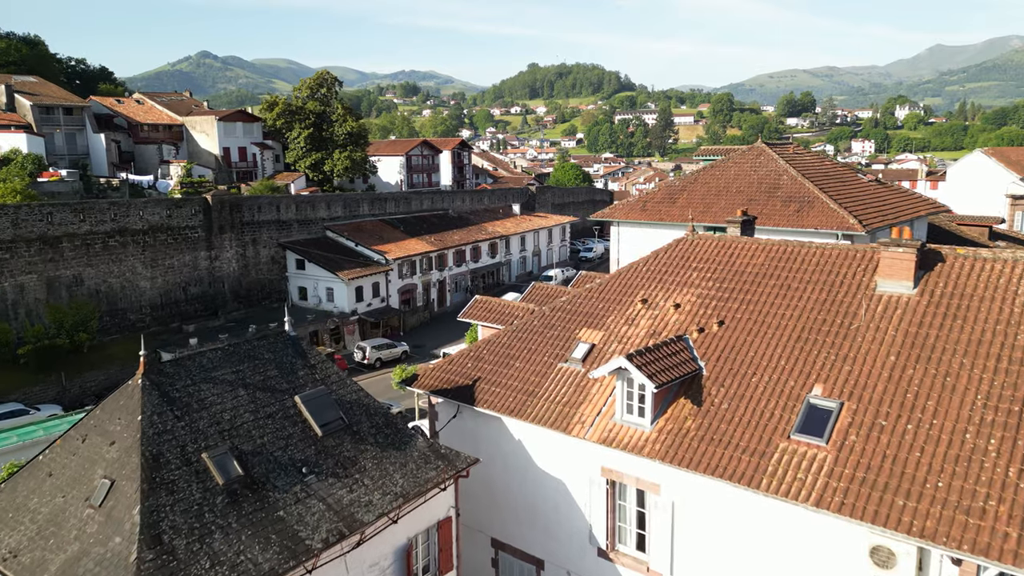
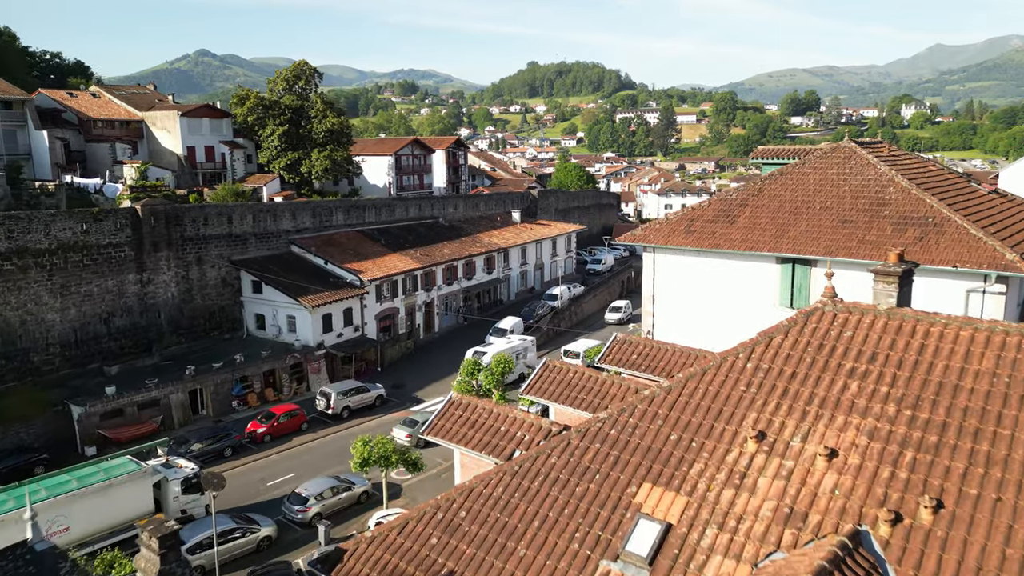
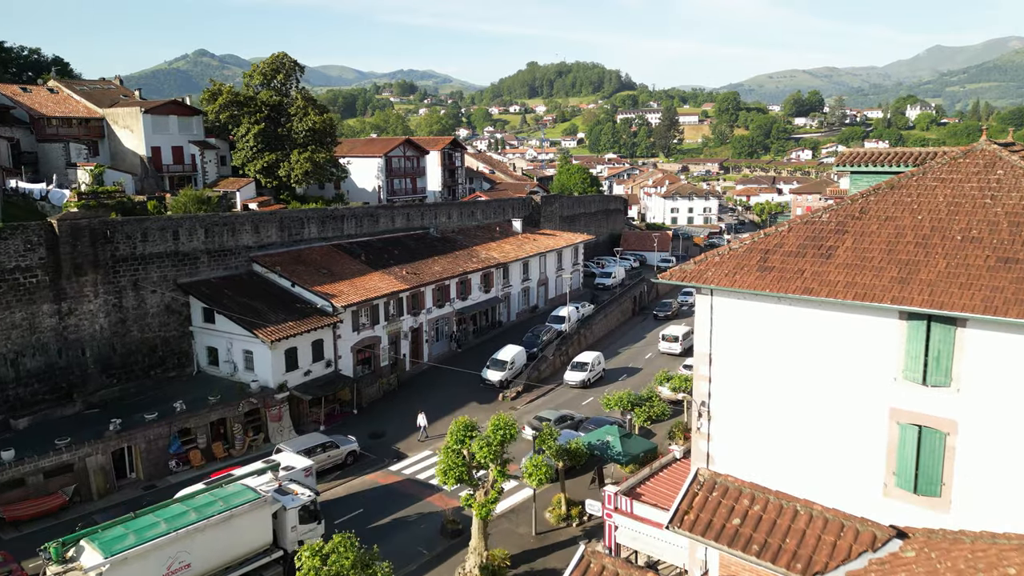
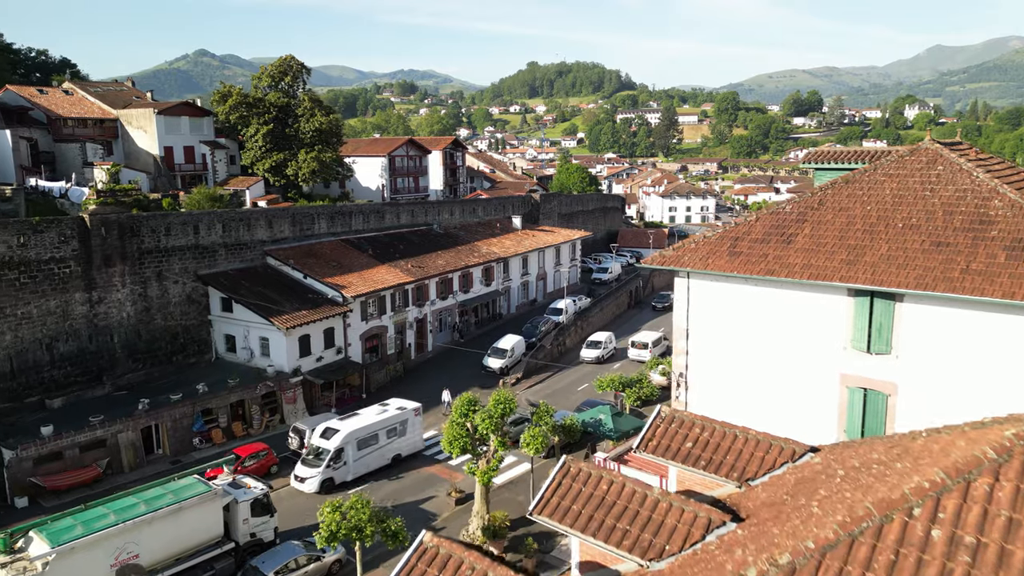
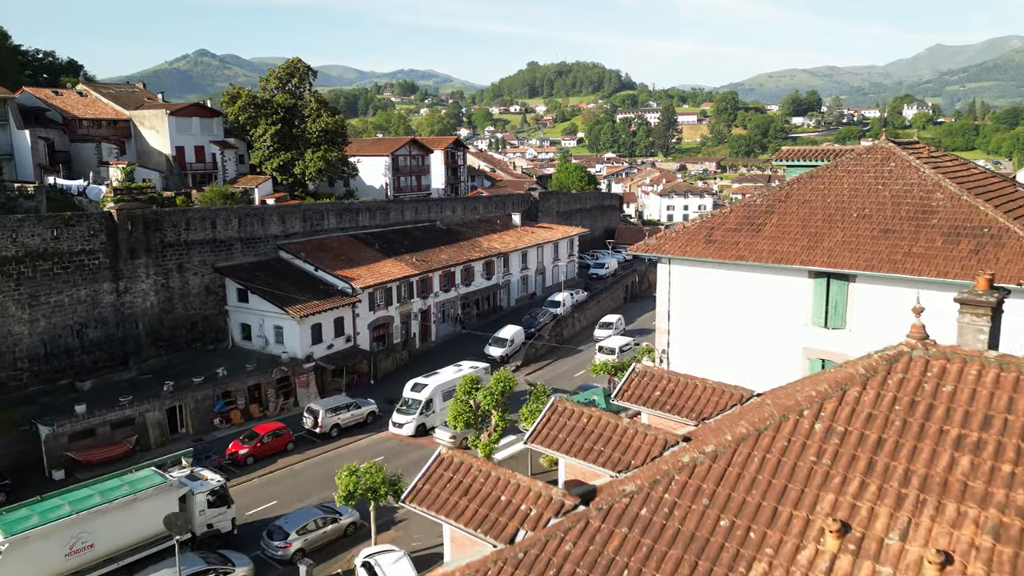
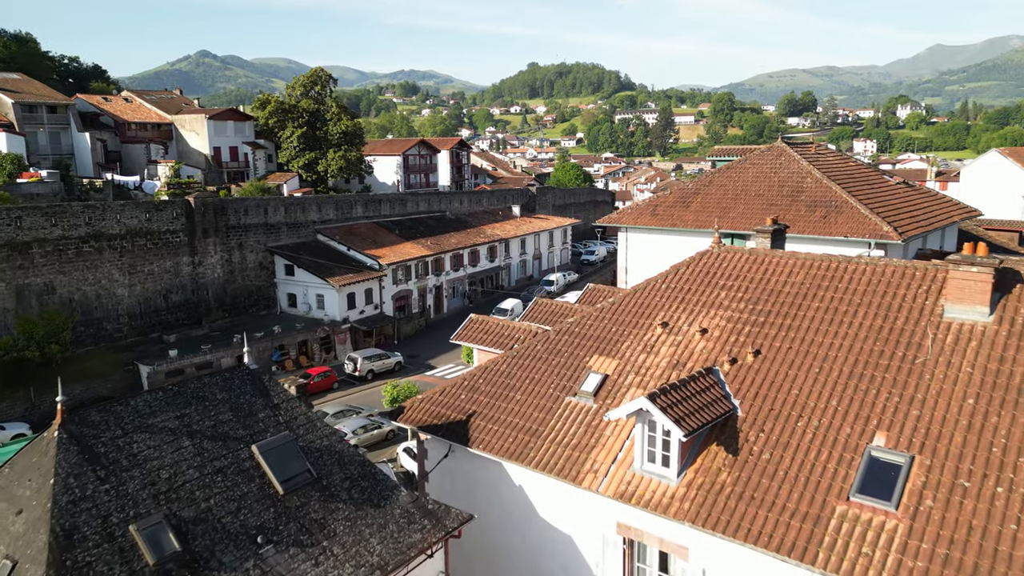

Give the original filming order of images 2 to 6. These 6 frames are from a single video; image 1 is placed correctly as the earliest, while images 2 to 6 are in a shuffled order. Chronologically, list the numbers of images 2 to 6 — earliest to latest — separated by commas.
6, 2, 5, 4, 3
